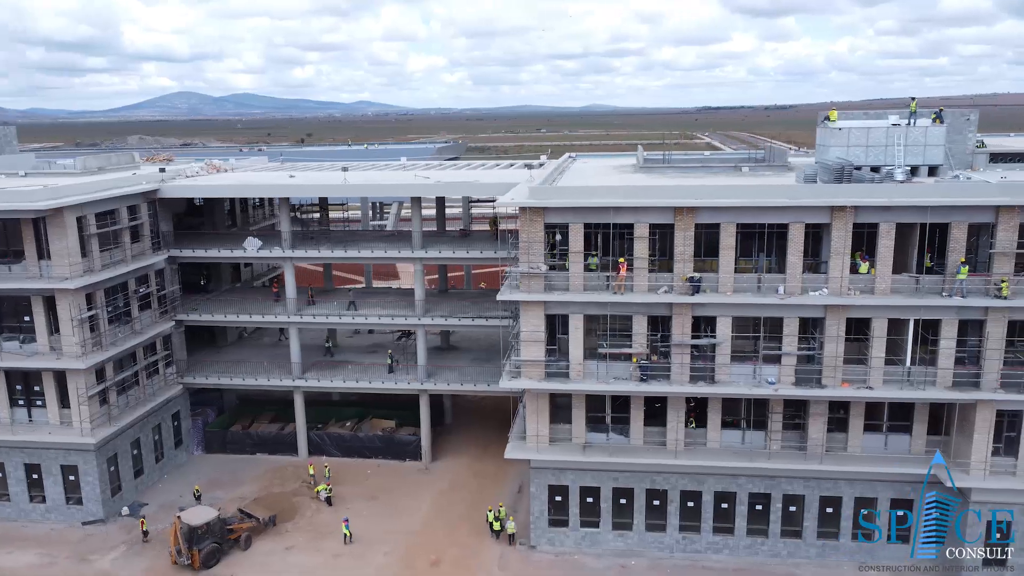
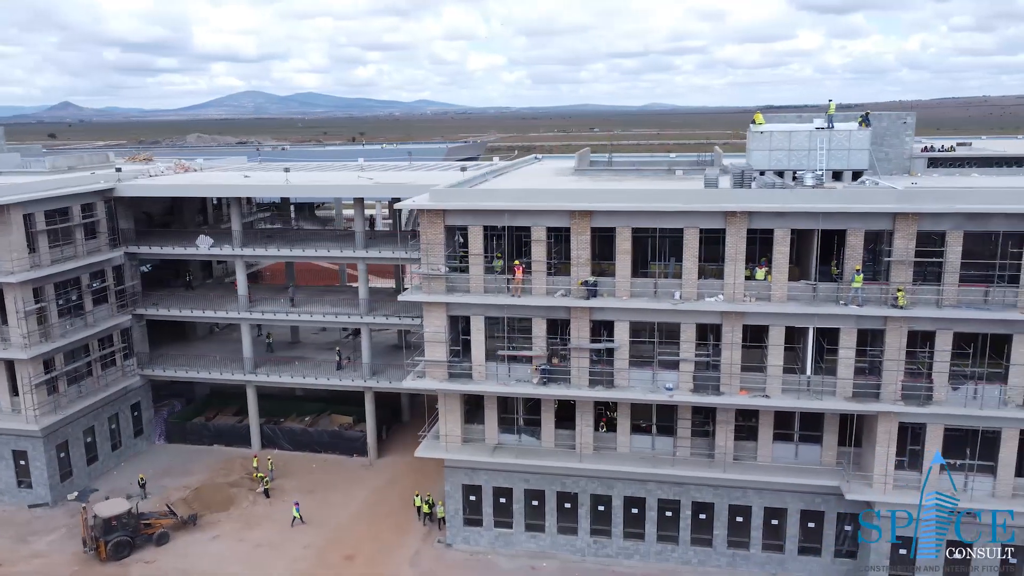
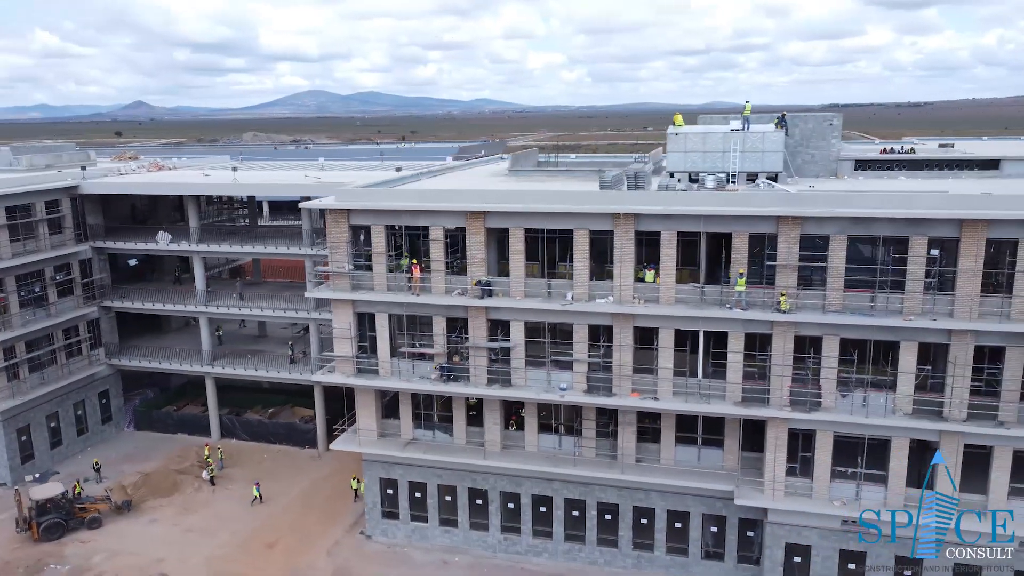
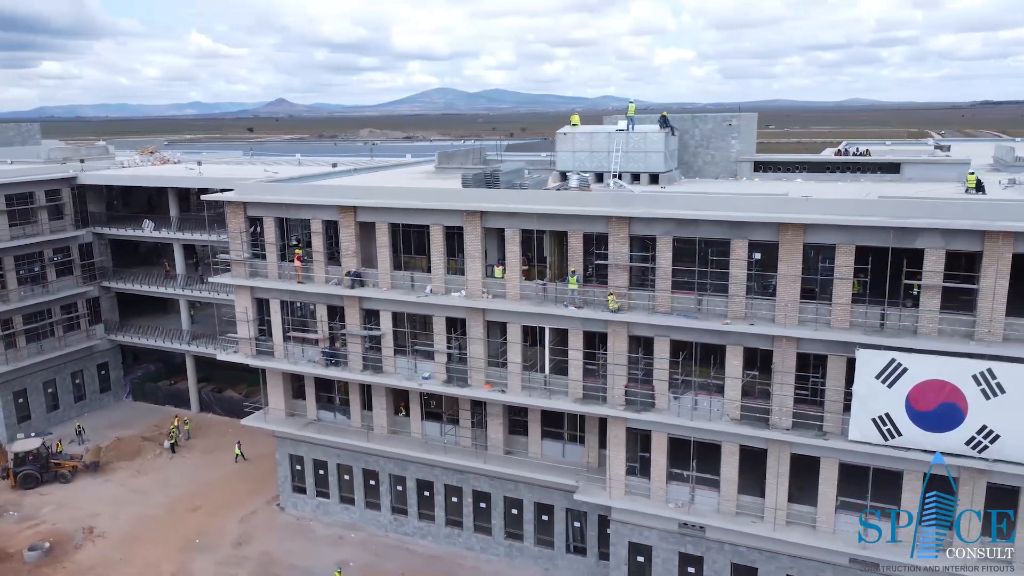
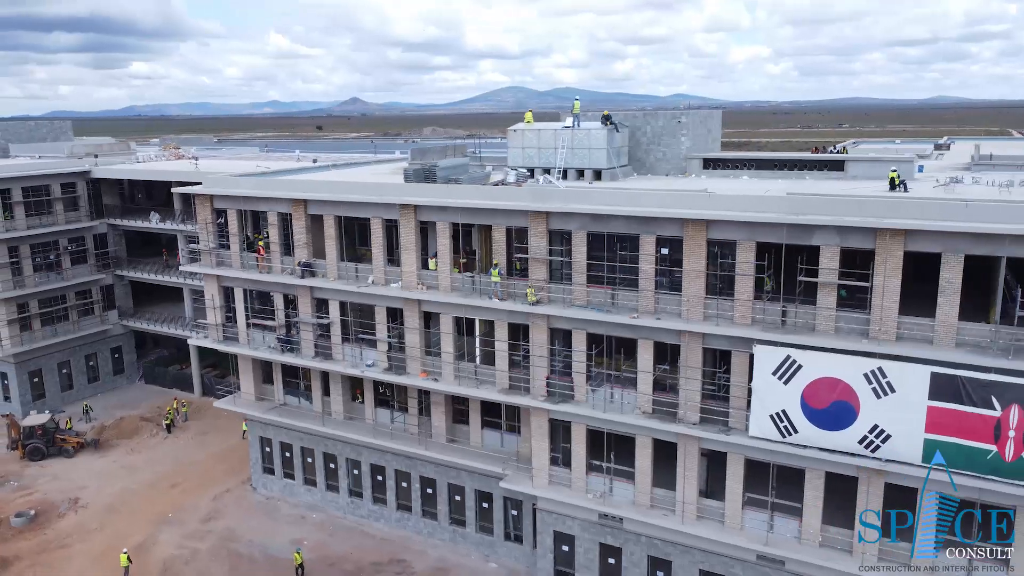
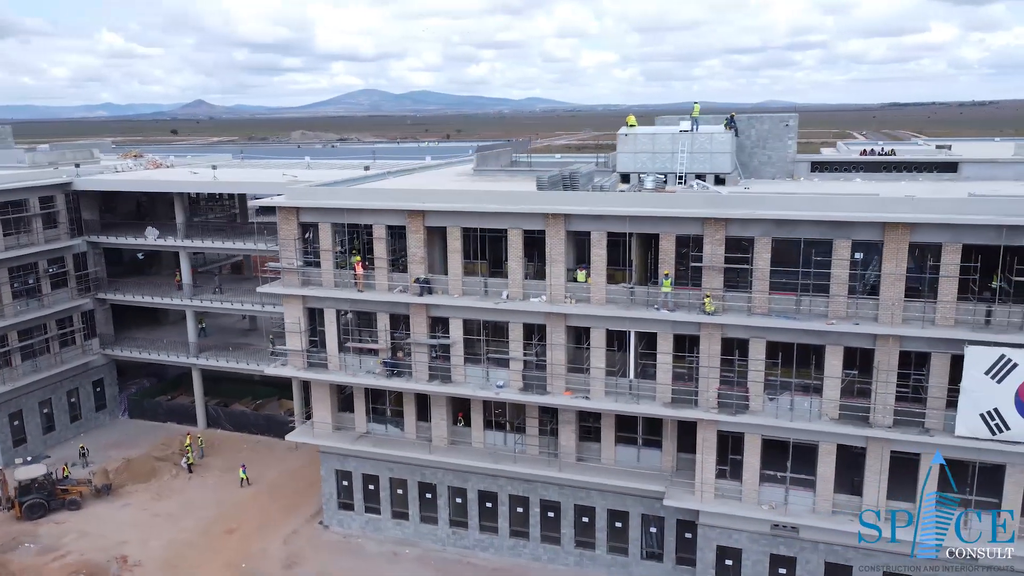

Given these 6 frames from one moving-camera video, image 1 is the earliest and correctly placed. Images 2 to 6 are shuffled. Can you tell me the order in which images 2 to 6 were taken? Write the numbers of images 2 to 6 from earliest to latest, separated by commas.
2, 3, 6, 4, 5
